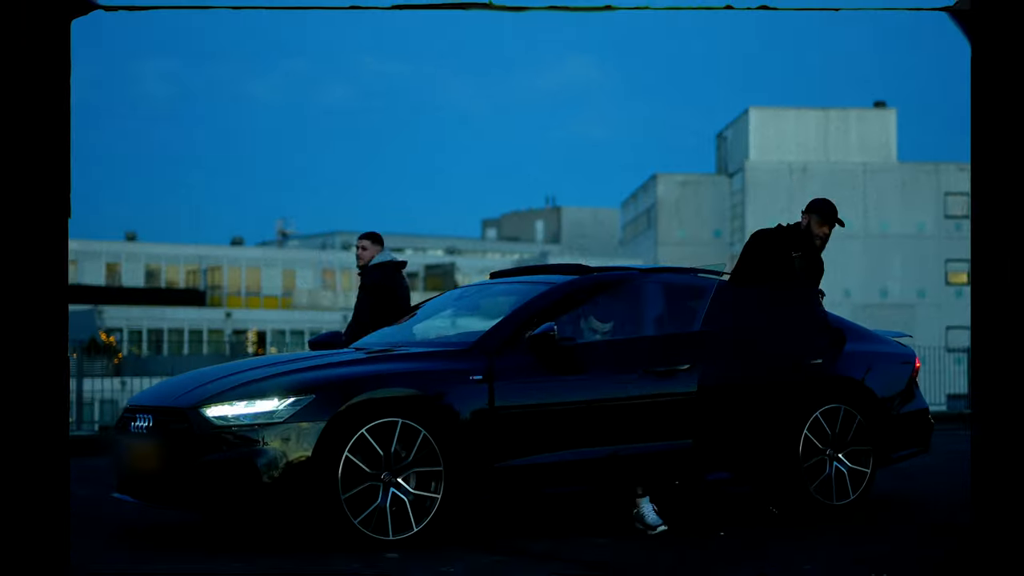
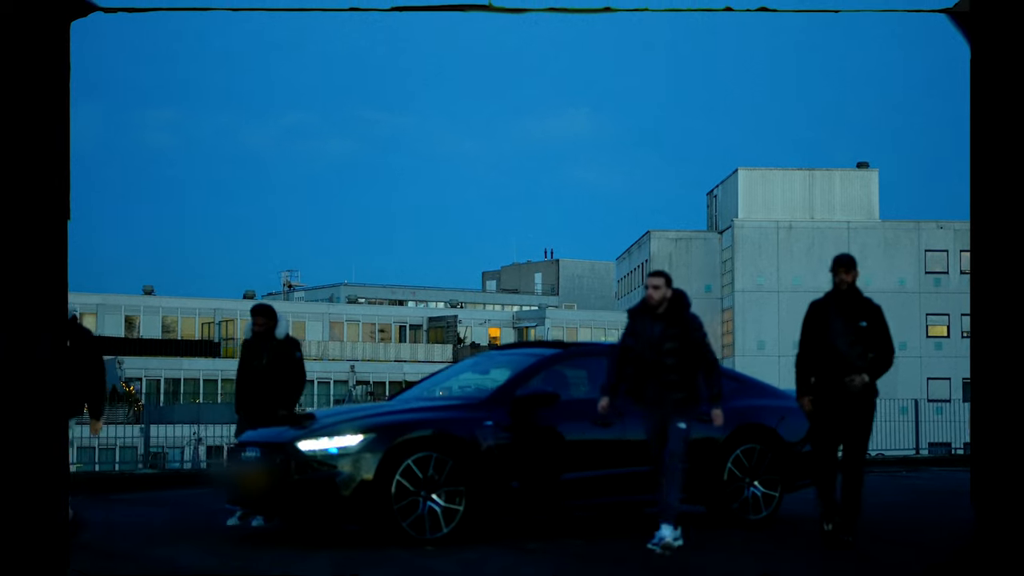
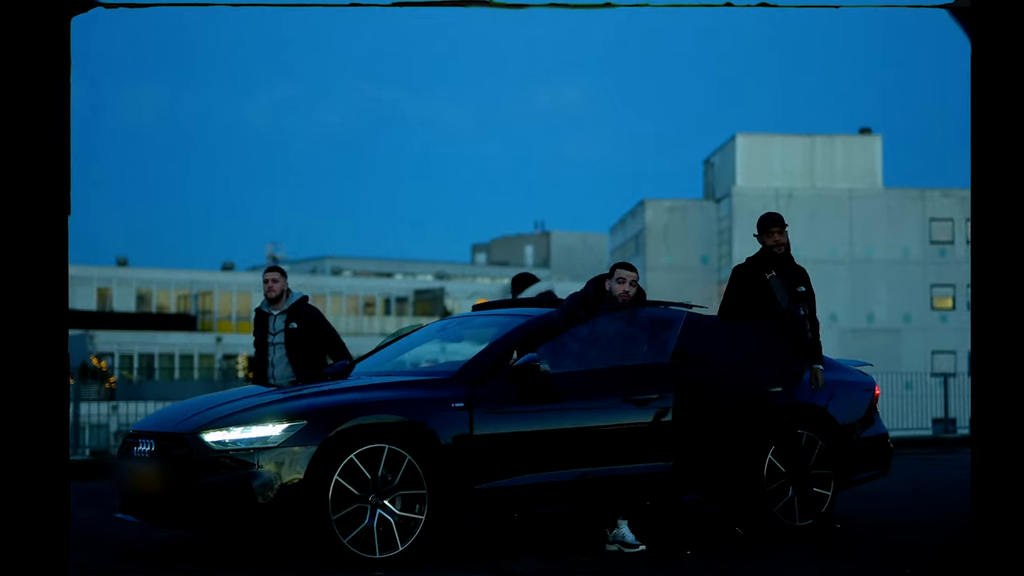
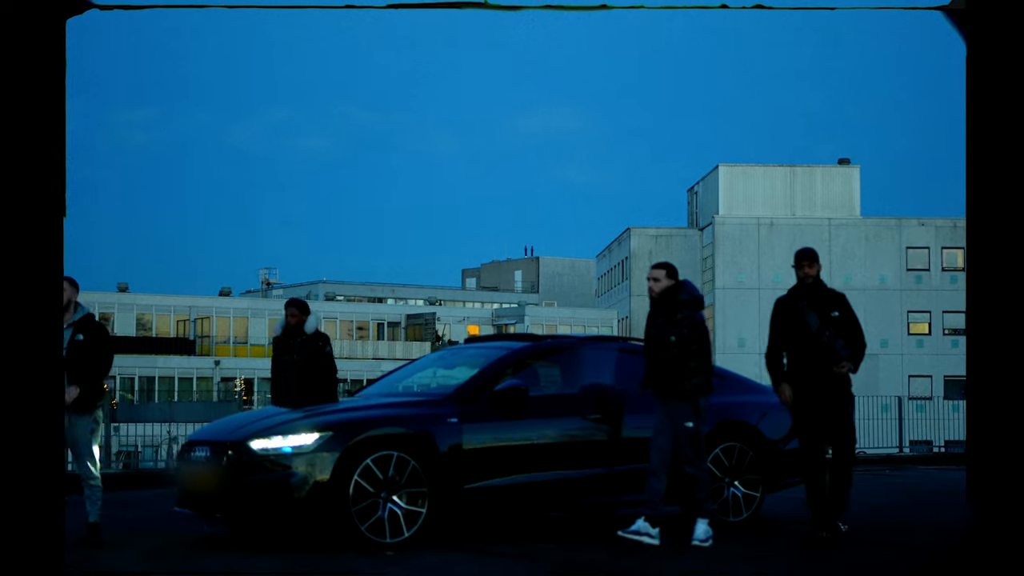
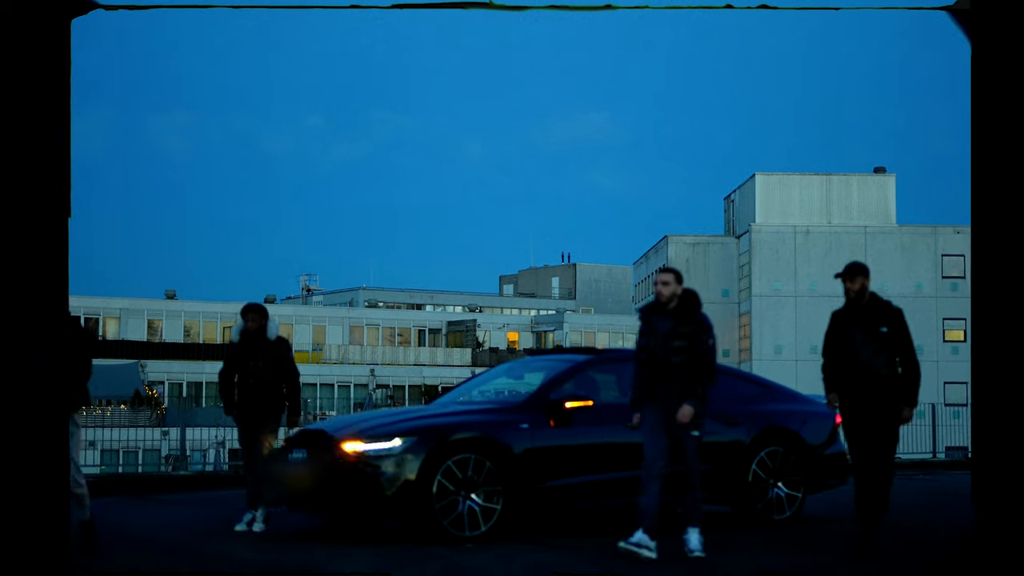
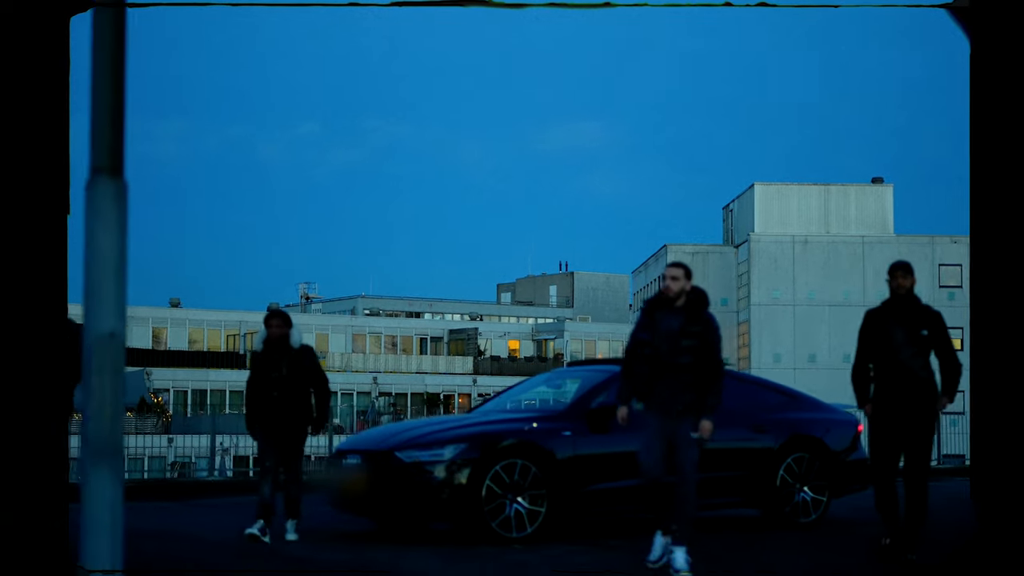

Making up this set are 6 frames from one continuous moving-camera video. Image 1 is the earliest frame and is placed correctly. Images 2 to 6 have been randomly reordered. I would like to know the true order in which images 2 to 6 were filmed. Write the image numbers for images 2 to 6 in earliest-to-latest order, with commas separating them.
3, 4, 2, 5, 6
